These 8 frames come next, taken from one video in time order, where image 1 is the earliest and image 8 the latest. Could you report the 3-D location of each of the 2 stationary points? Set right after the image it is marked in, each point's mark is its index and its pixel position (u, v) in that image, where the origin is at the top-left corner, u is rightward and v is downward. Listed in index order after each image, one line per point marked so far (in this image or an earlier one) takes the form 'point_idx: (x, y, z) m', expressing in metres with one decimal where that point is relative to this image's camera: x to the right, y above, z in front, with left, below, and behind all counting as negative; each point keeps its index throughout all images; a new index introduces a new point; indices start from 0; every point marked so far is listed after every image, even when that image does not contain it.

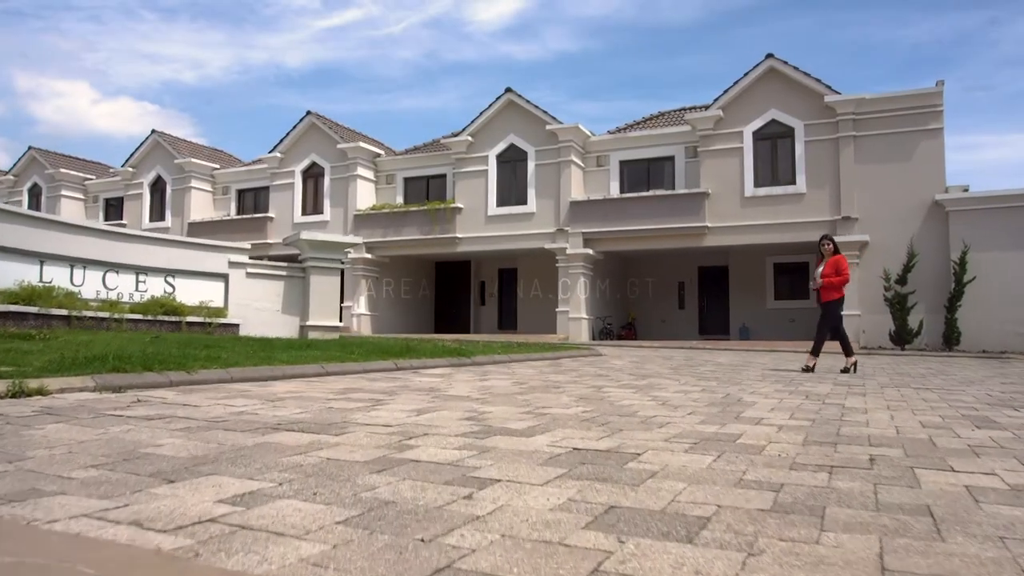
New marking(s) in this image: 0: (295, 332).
0: (-4.2, -0.9, +14.8) m
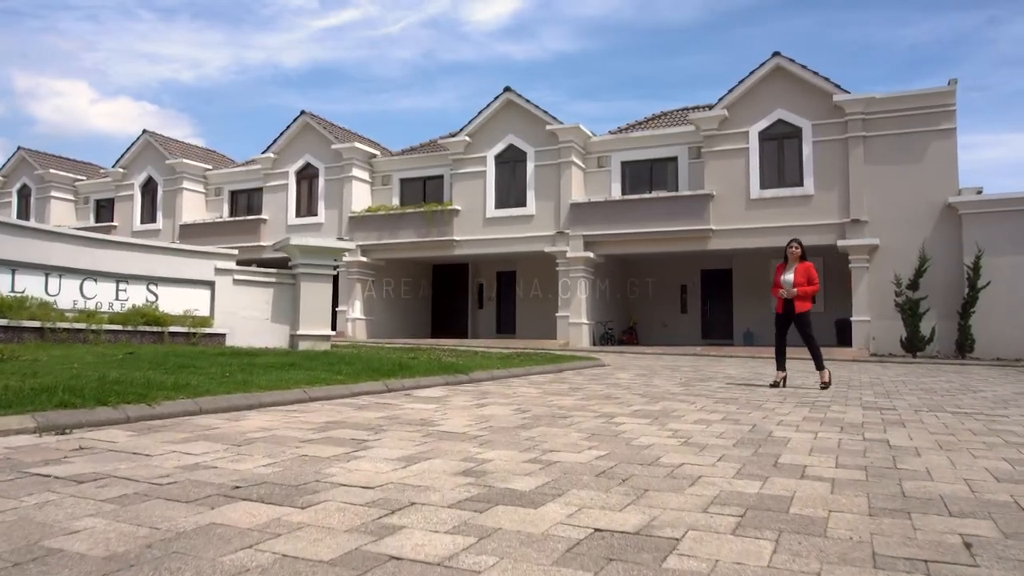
0: (-4.2, -1.0, +14.1) m
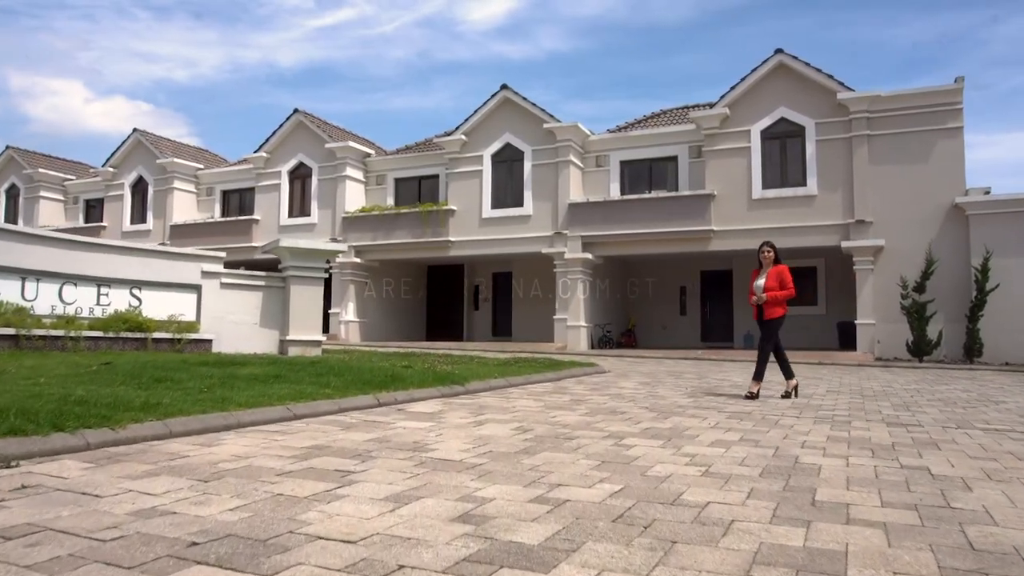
0: (-4.3, -1.1, +13.7) m
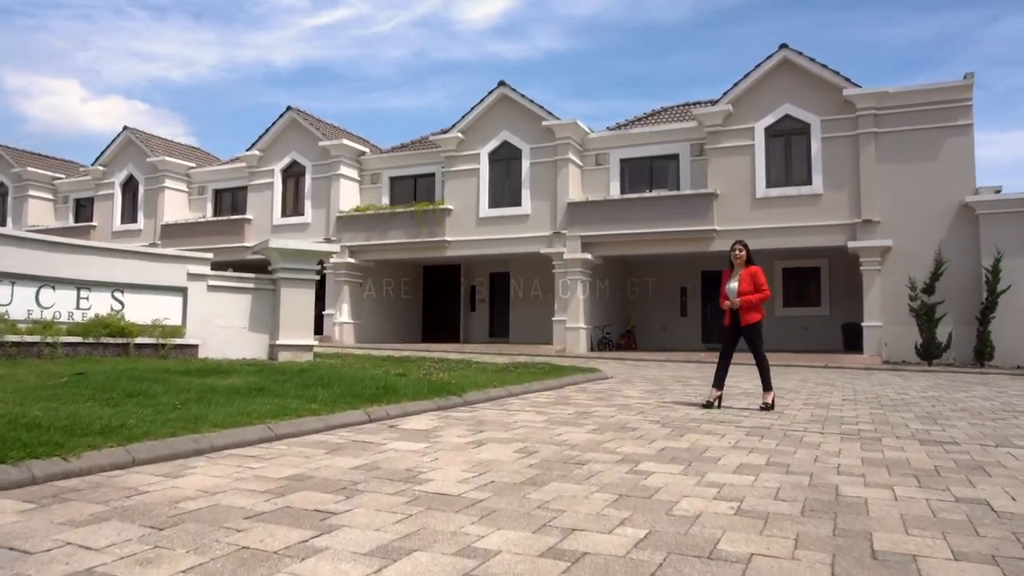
0: (-4.3, -1.1, +13.1) m
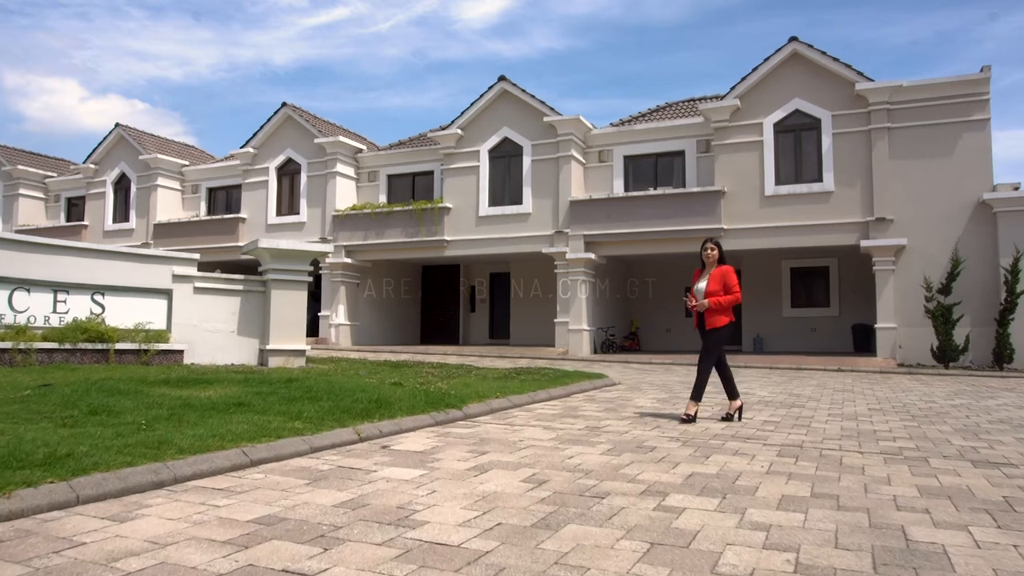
0: (-4.3, -1.2, +12.5) m
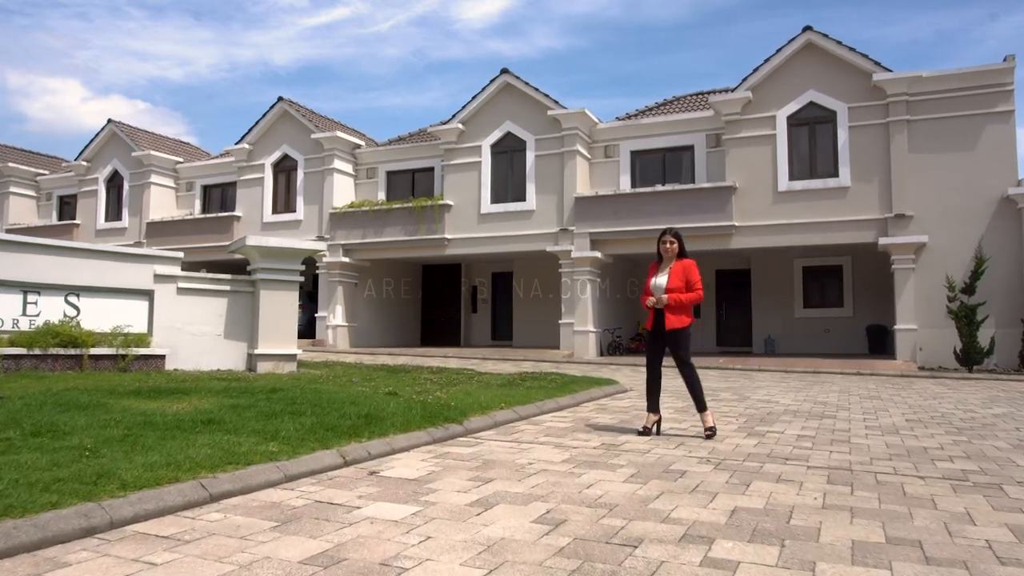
0: (-4.2, -1.2, +11.8) m
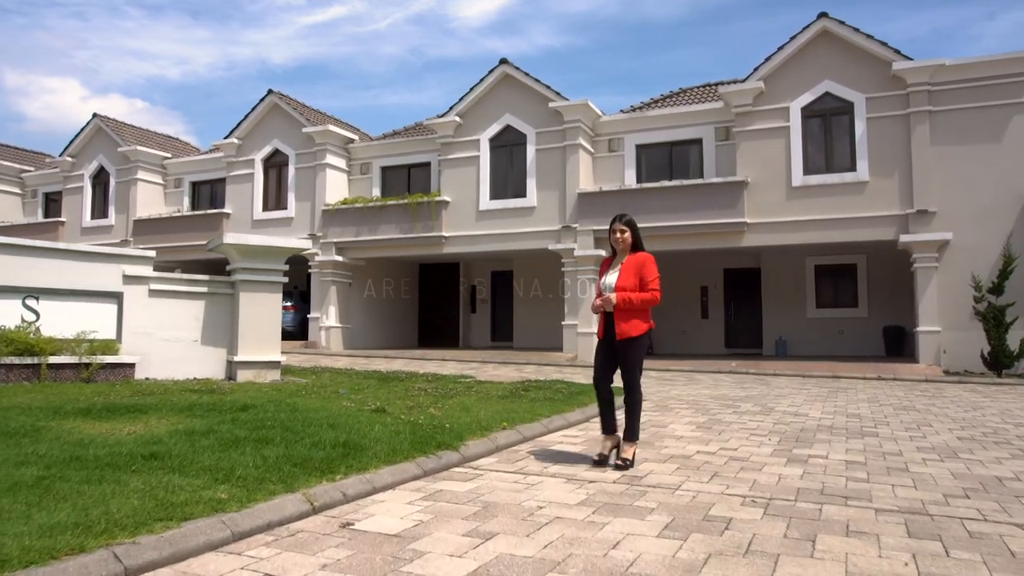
0: (-4.2, -1.2, +10.9) m
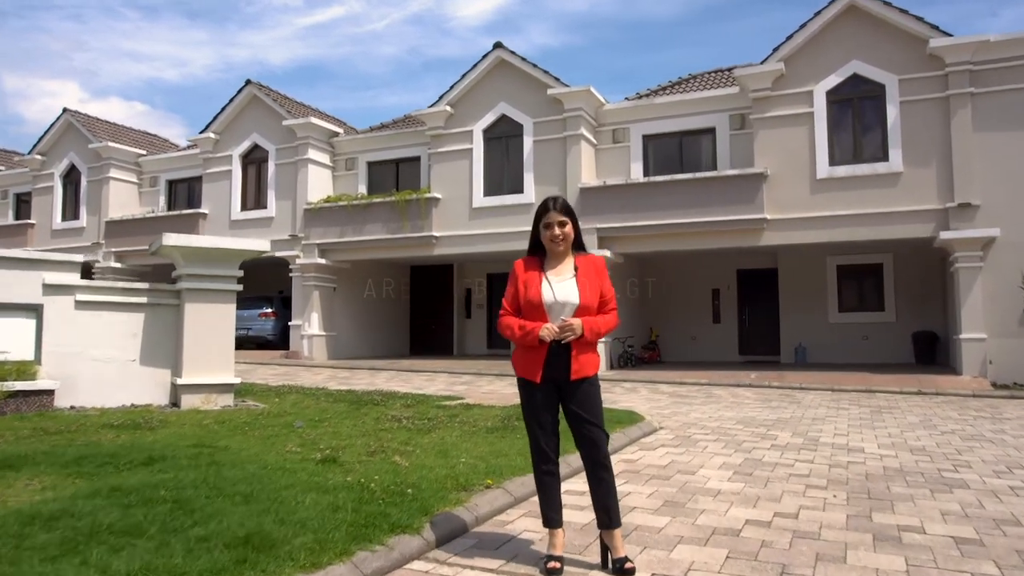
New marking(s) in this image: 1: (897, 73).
0: (-4.3, -1.3, +9.2) m
1: (+7.7, +4.3, +15.0) m
